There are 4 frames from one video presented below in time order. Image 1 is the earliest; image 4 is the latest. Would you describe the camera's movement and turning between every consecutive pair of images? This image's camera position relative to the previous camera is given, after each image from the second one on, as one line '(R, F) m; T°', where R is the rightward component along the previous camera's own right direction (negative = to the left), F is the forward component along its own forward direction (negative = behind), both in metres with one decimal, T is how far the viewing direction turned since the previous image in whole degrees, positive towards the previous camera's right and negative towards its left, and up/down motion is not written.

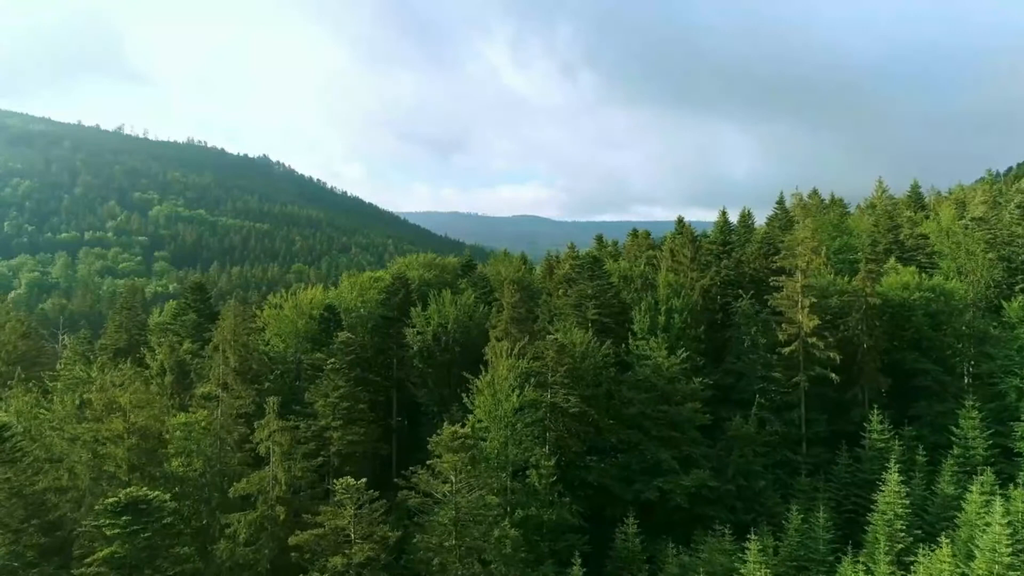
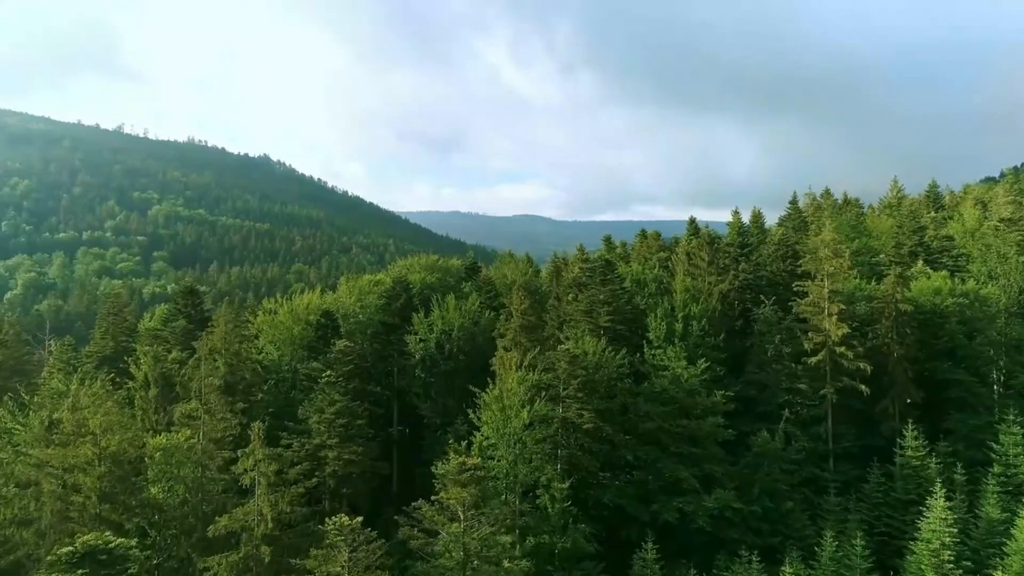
(-0.5, +2.9) m; 0°
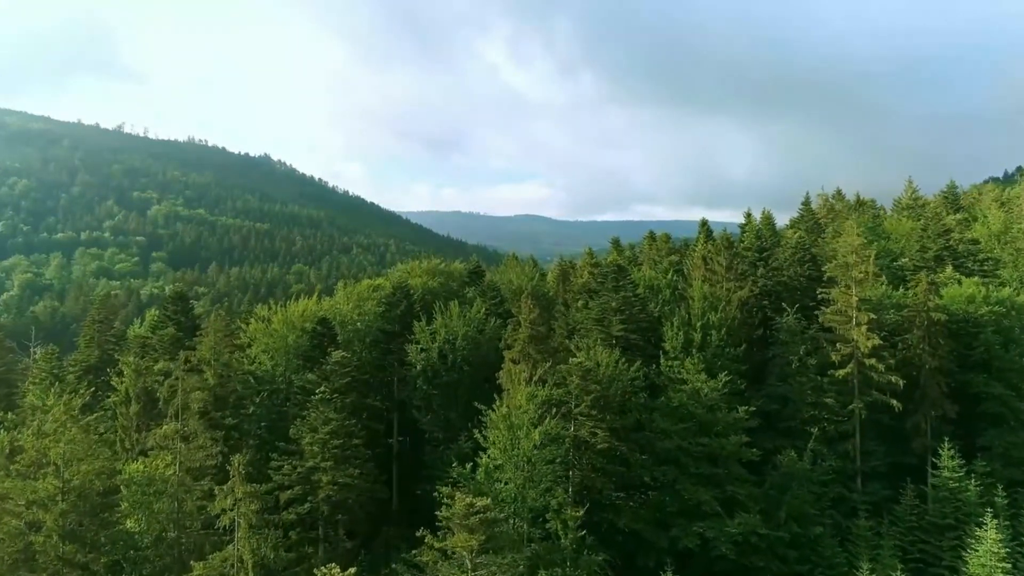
(-0.4, +2.7) m; 0°
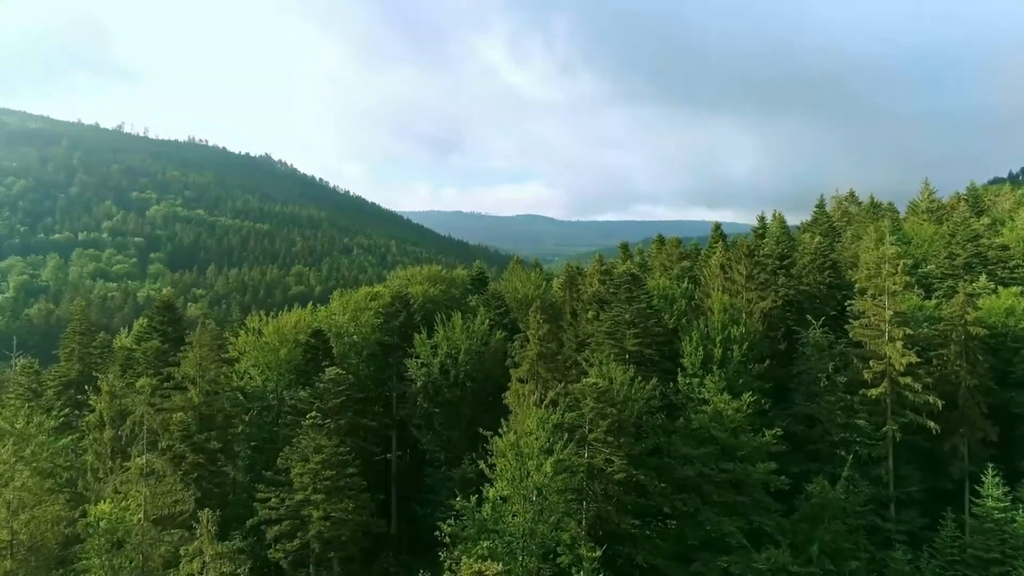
(-0.4, +2.9) m; 0°
